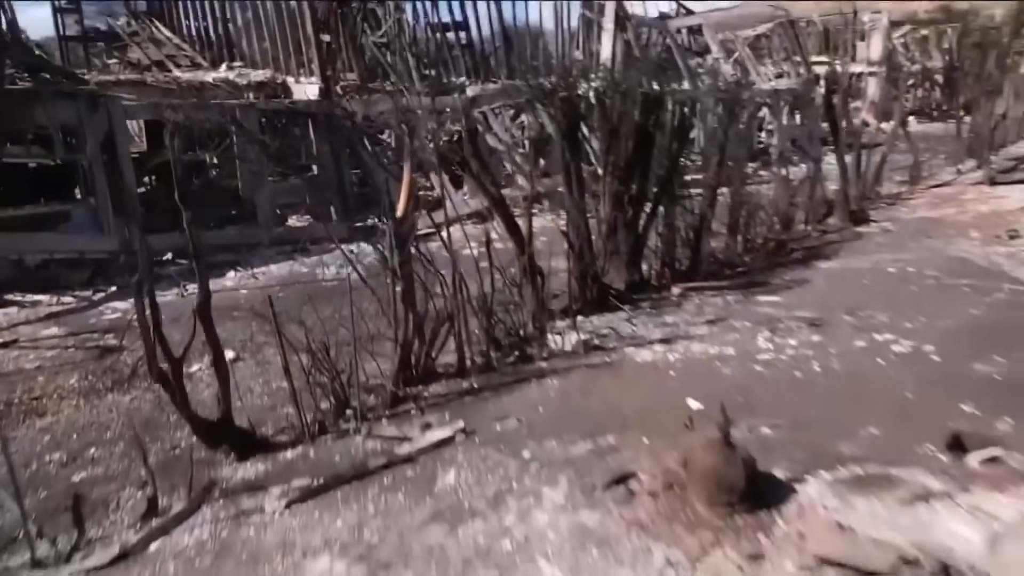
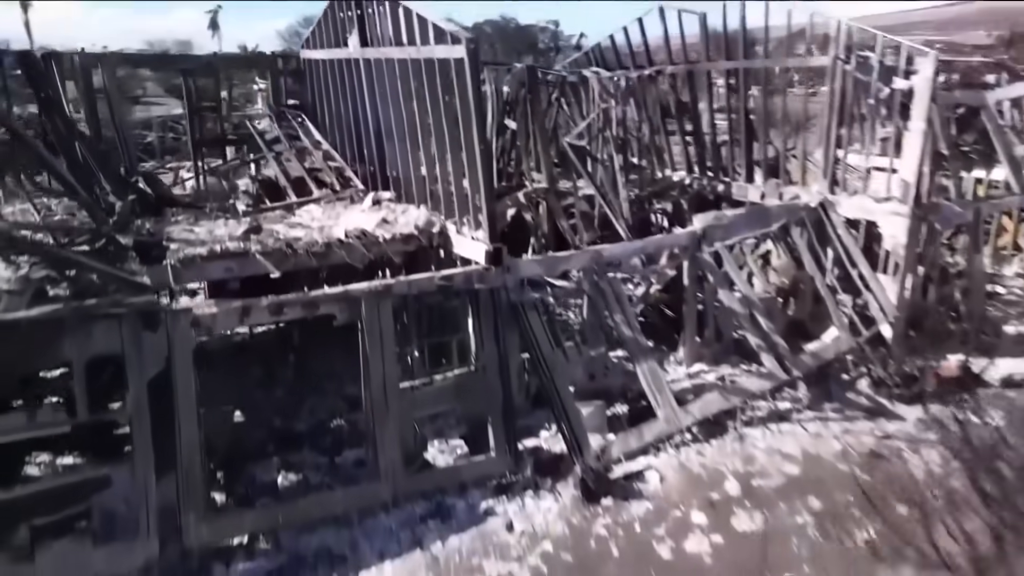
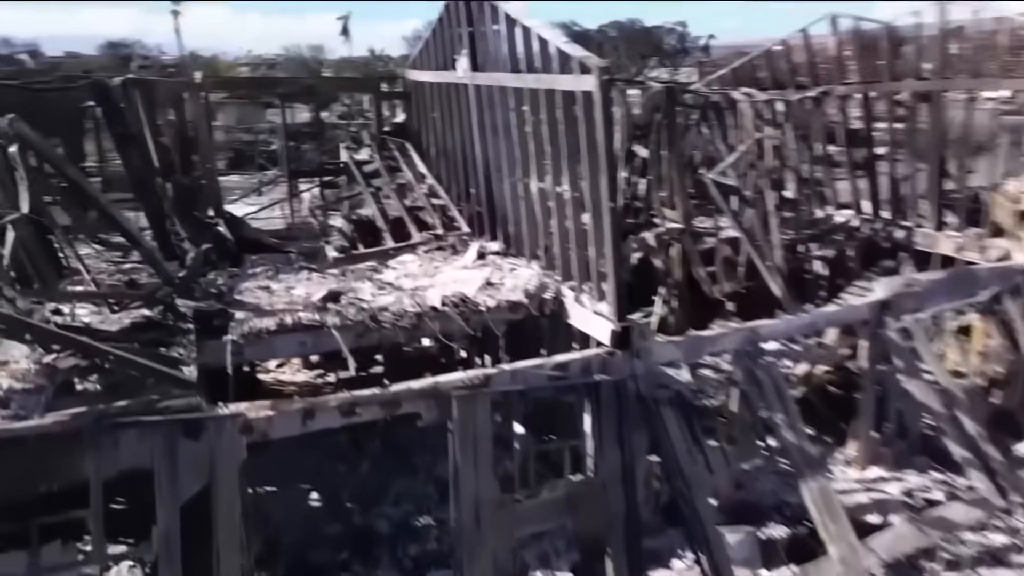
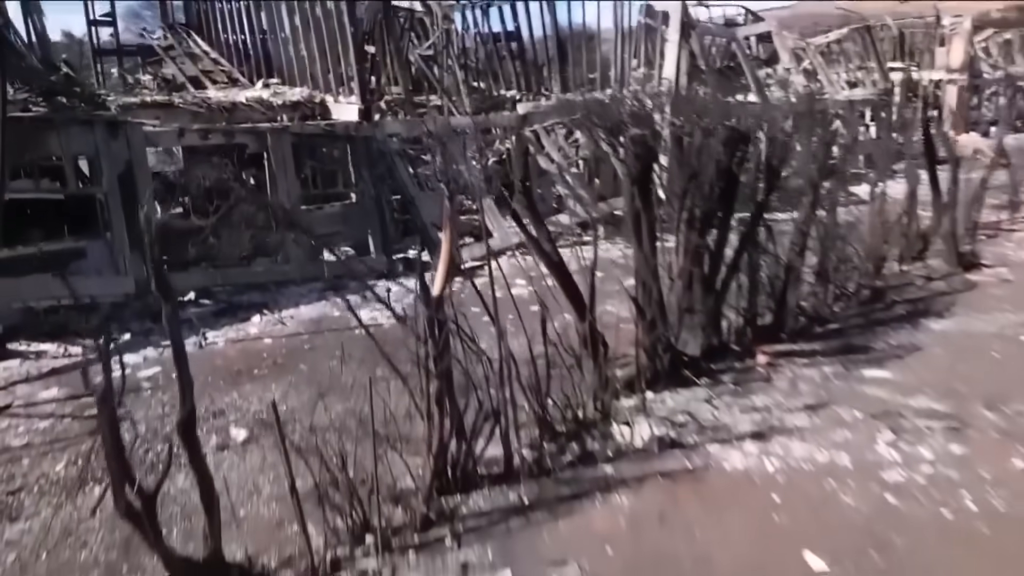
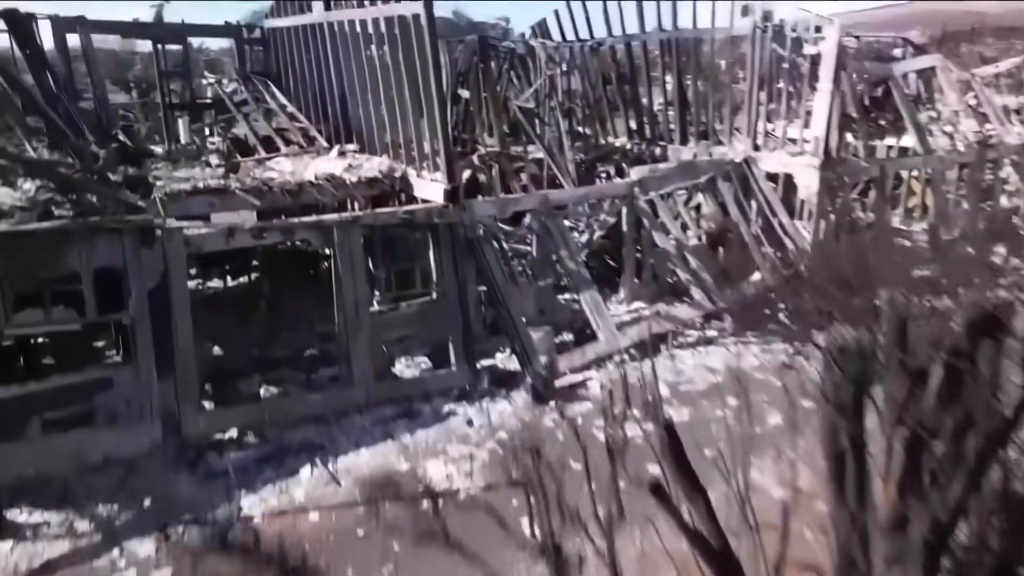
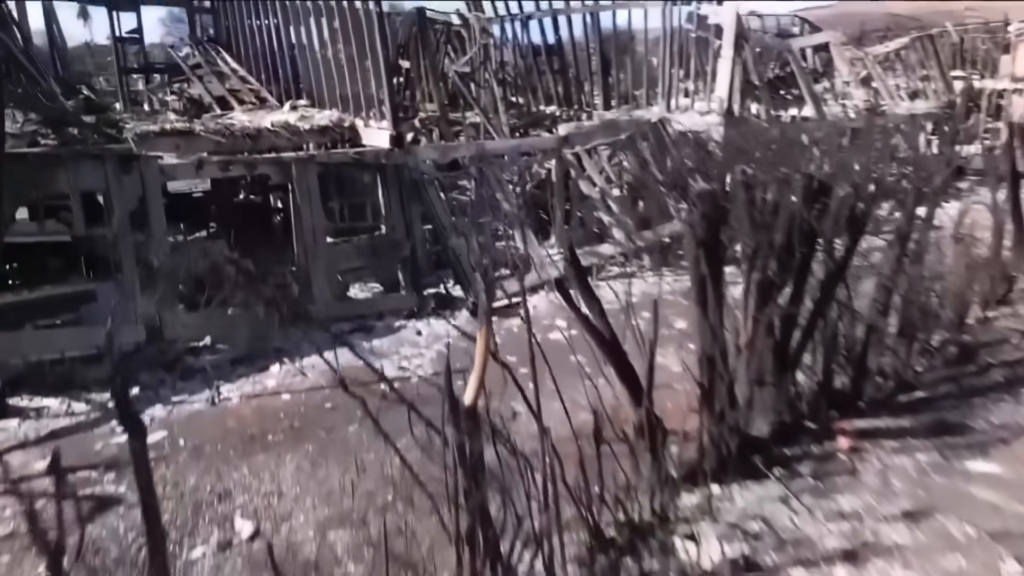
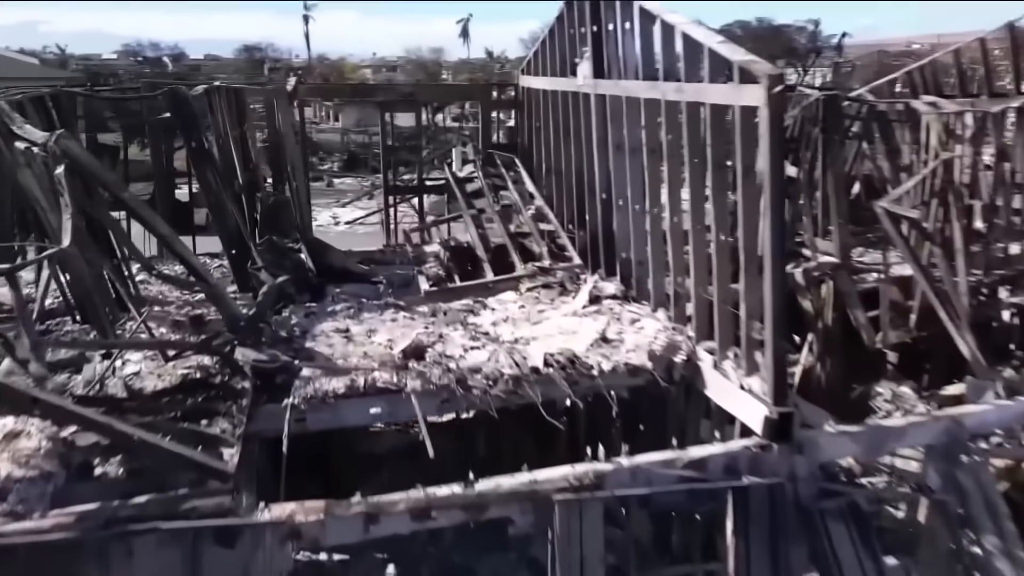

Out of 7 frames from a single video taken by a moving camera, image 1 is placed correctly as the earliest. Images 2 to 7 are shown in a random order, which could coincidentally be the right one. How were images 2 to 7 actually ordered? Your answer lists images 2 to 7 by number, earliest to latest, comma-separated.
4, 6, 5, 2, 3, 7
